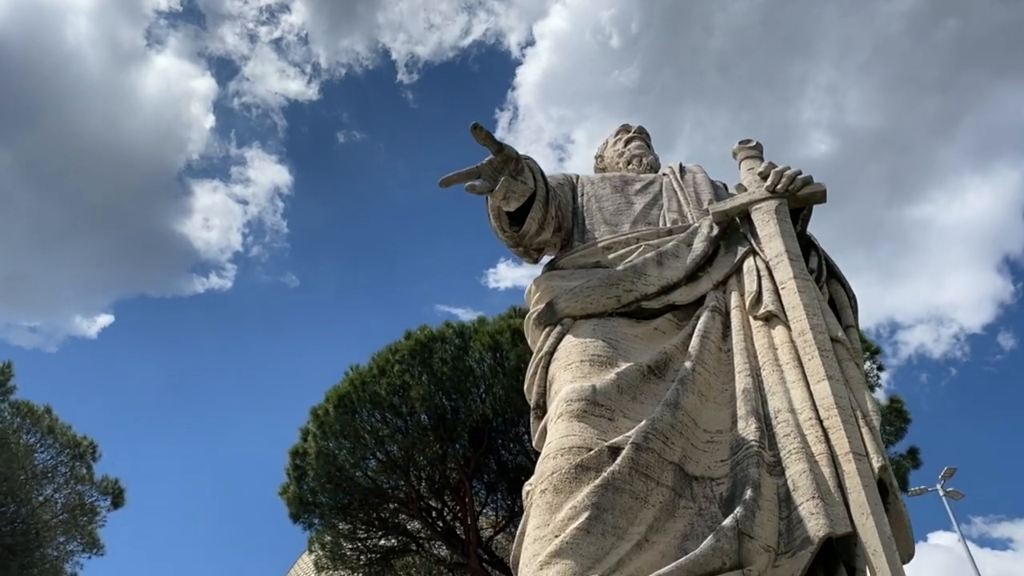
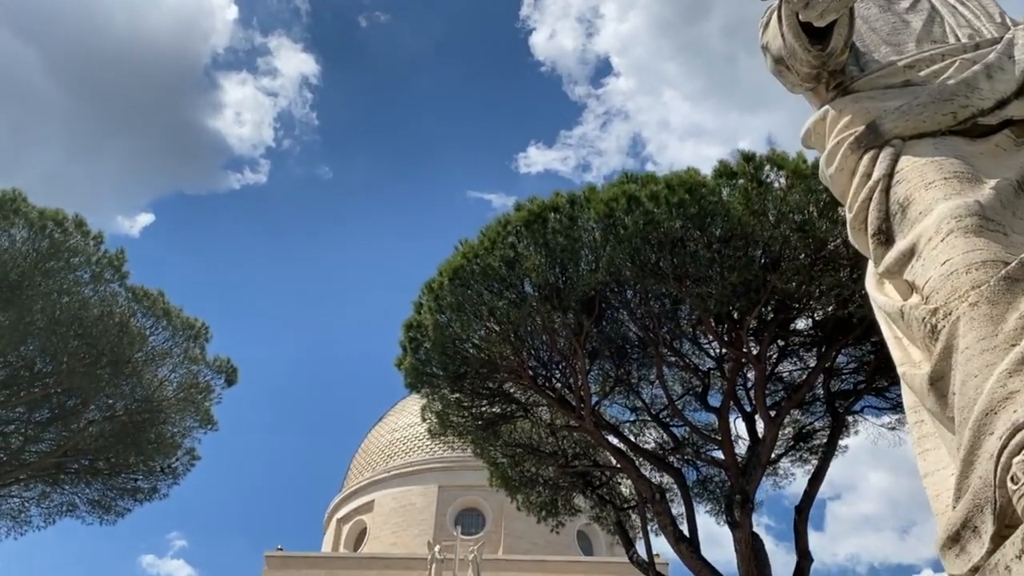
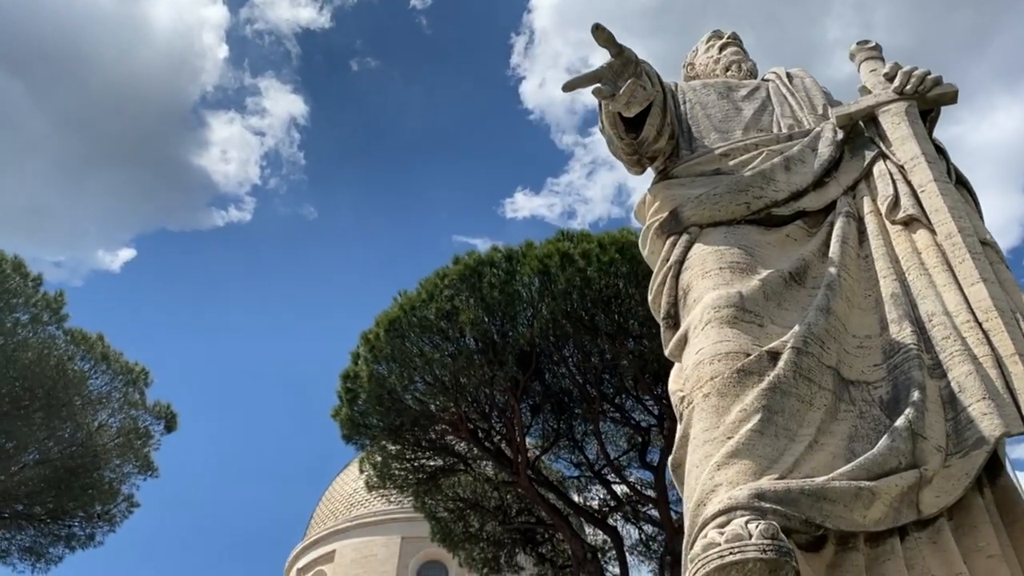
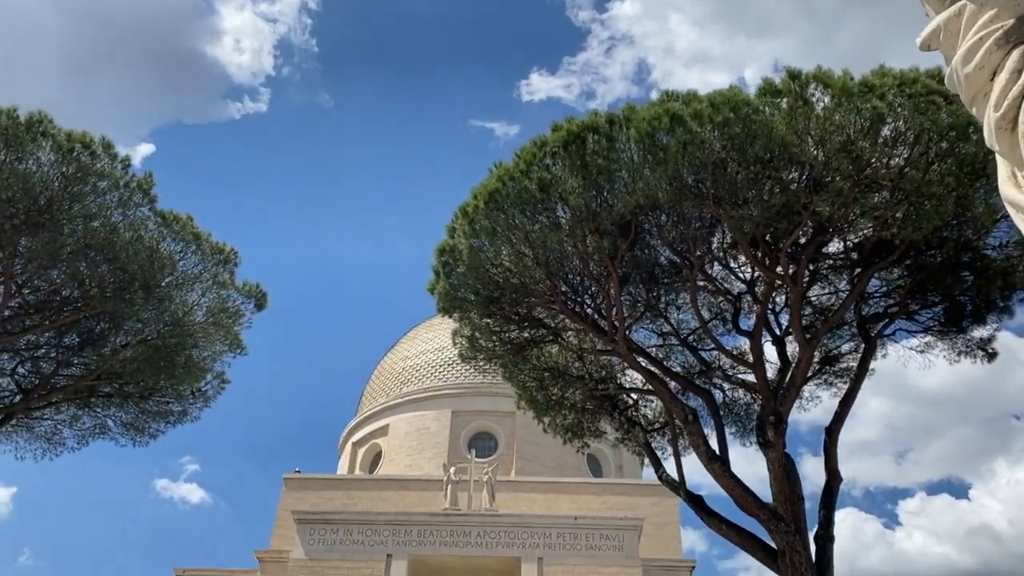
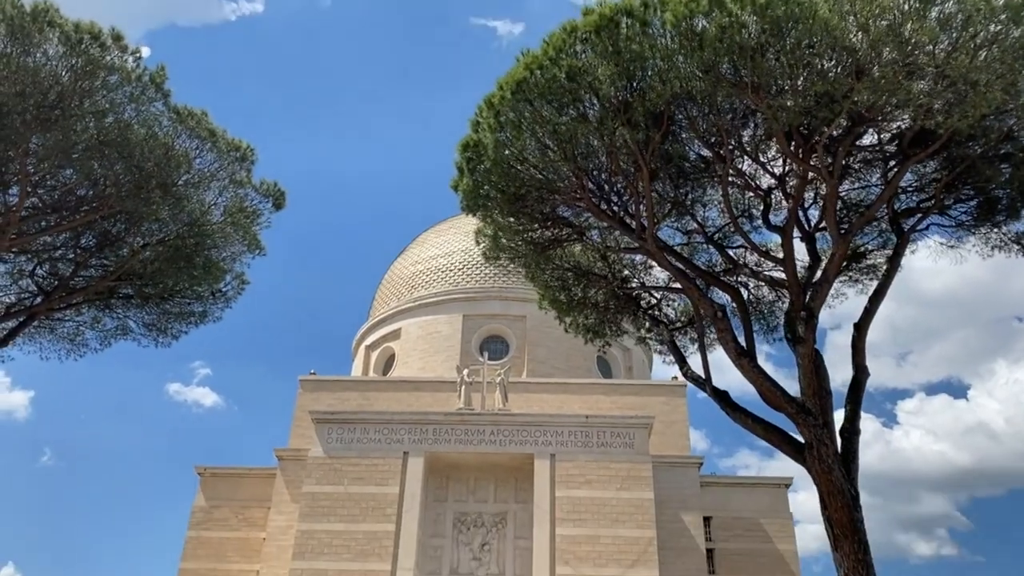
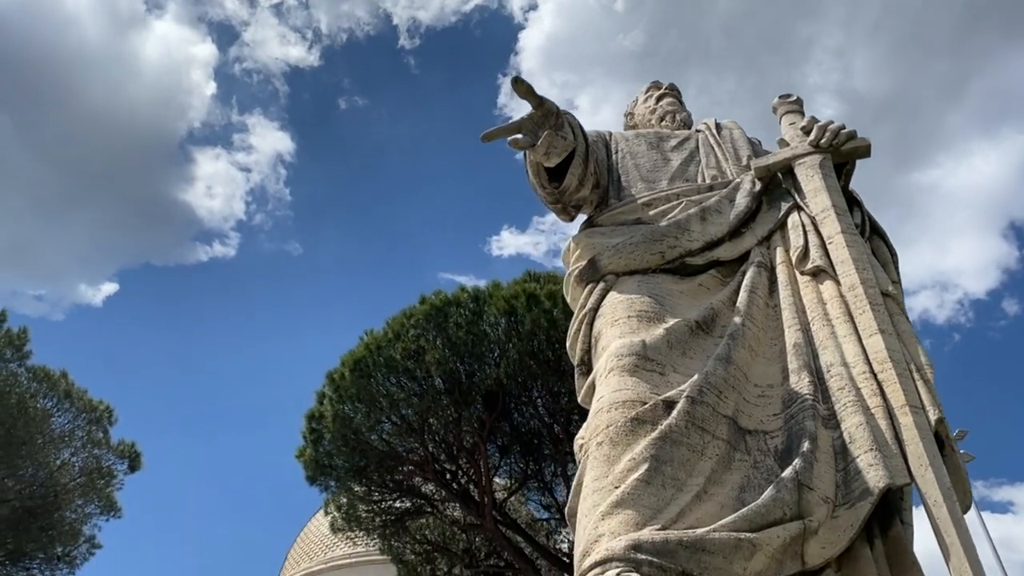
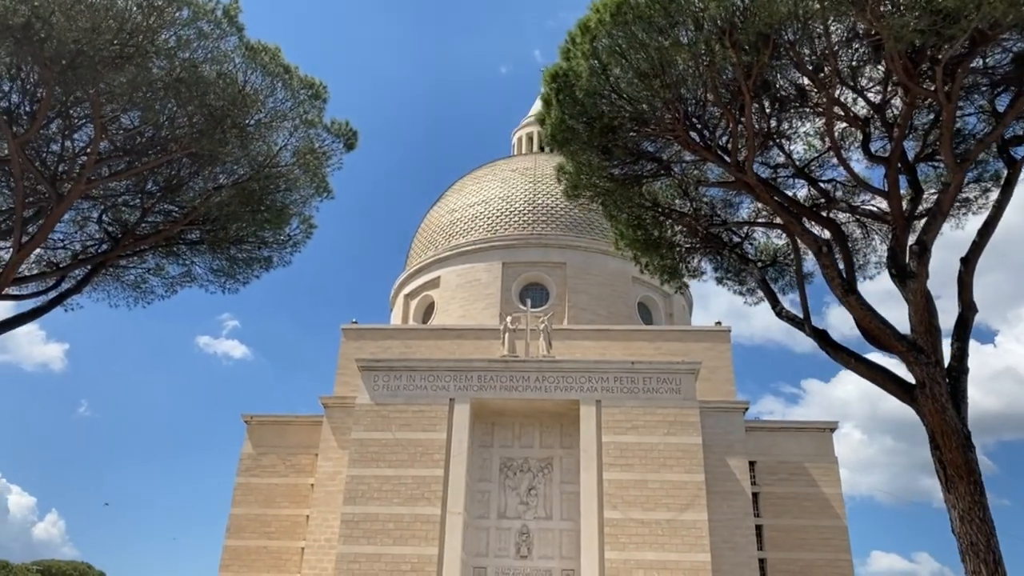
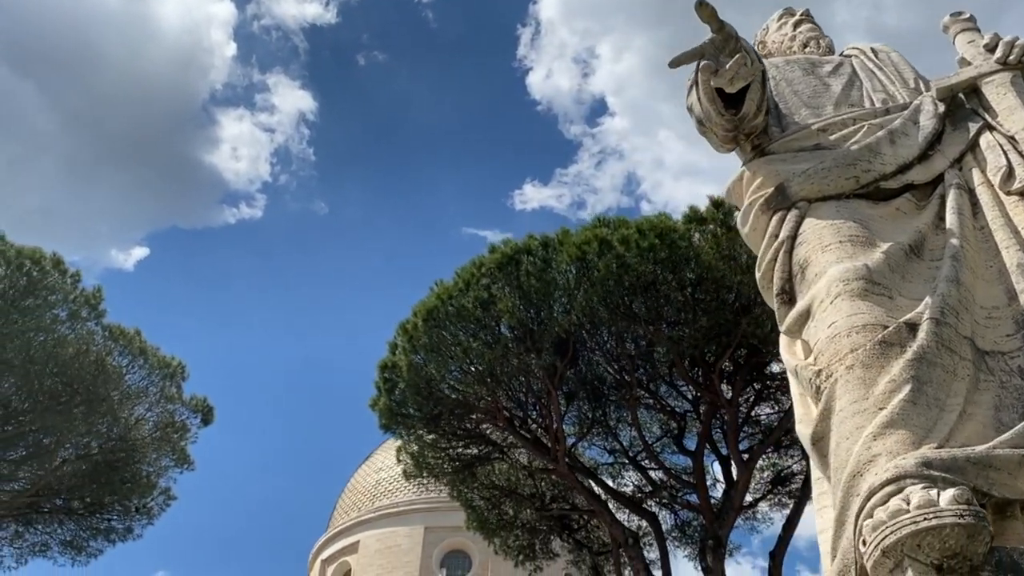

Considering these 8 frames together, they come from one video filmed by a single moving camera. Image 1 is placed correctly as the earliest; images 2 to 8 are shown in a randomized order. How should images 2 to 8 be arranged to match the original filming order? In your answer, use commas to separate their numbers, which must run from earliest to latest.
6, 3, 8, 2, 4, 5, 7
